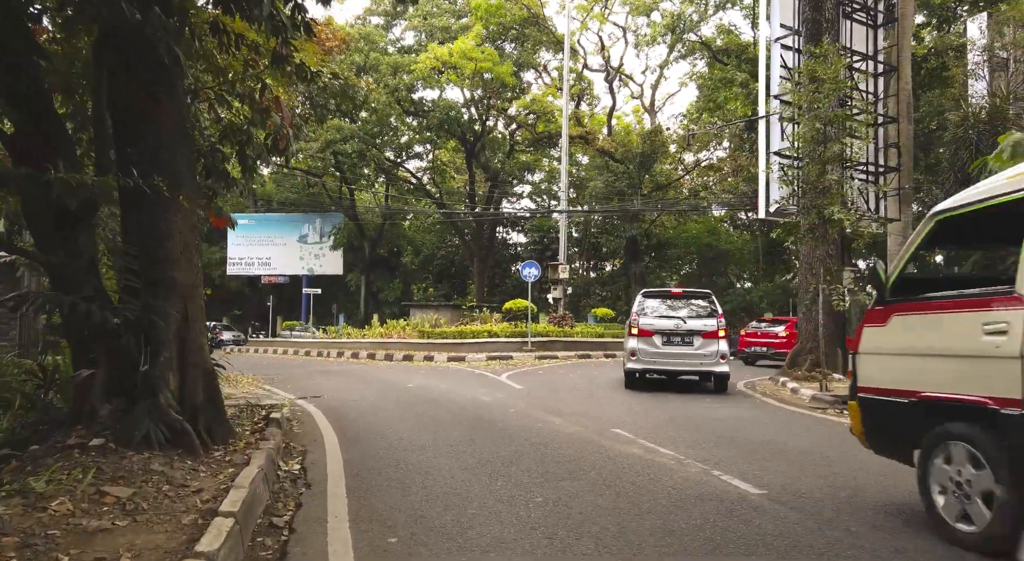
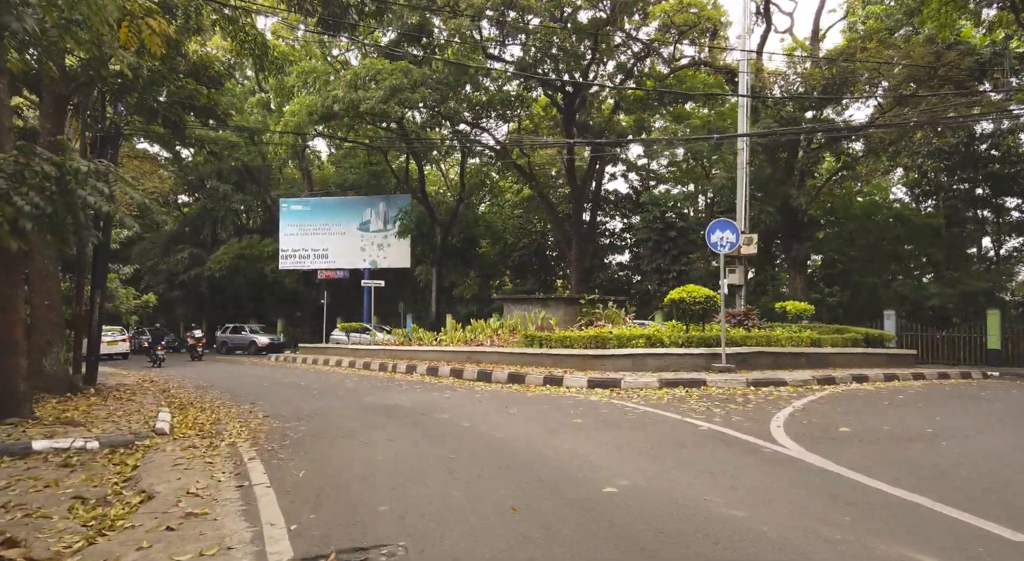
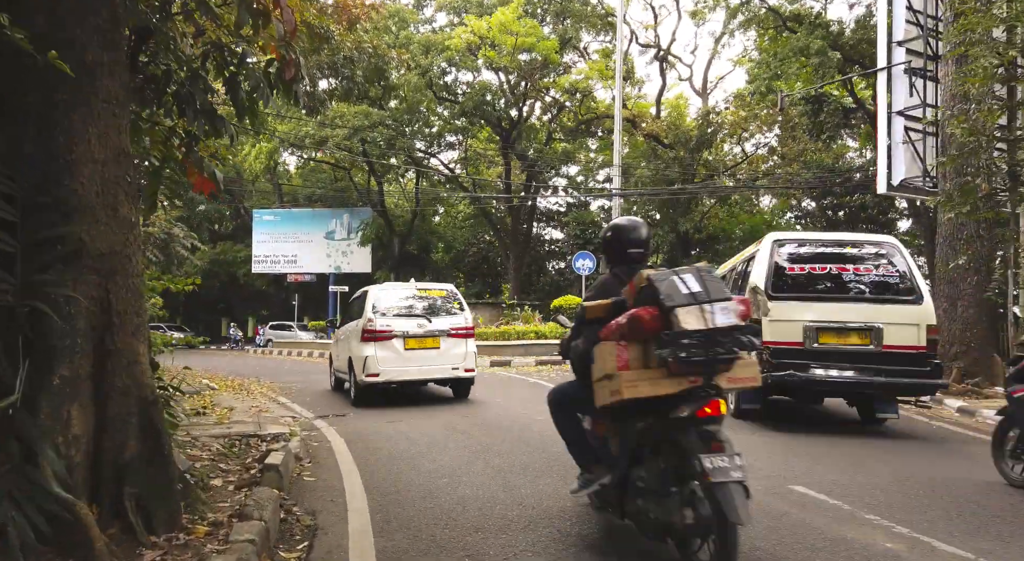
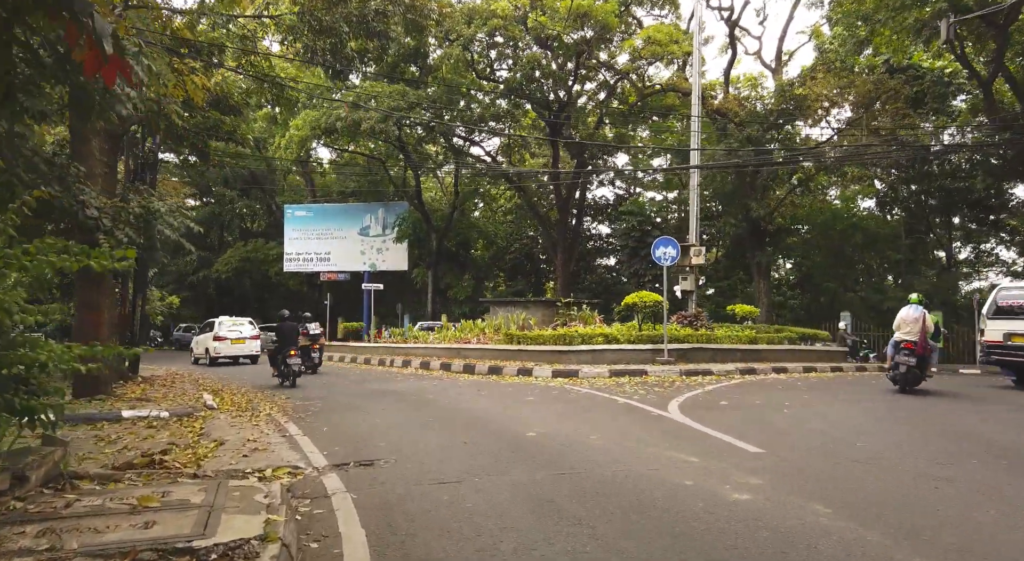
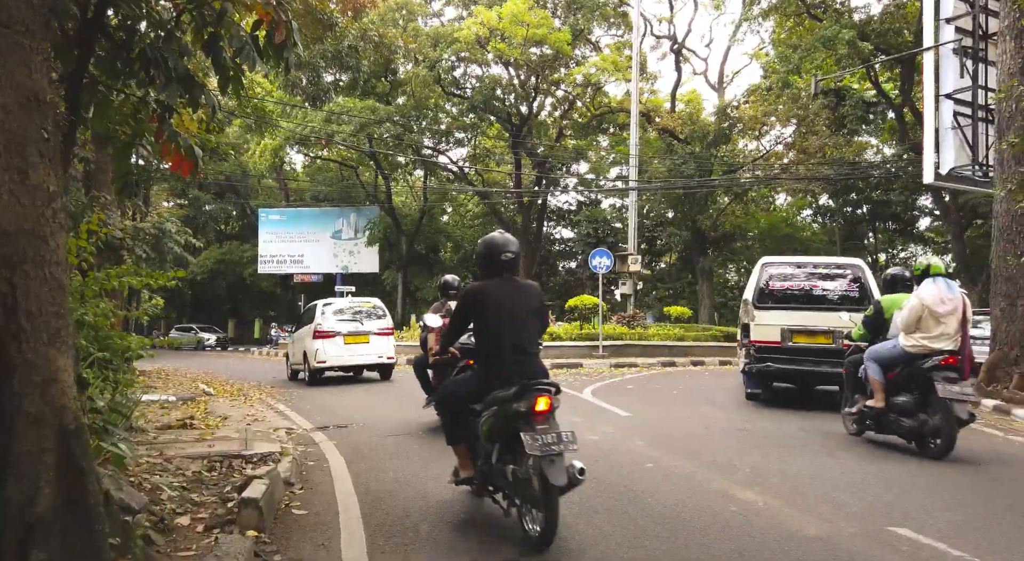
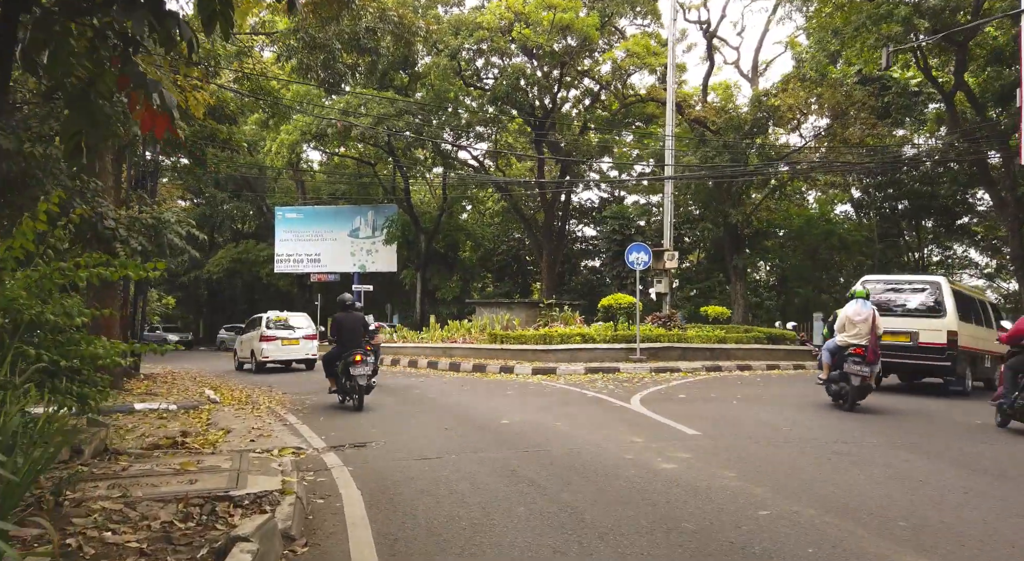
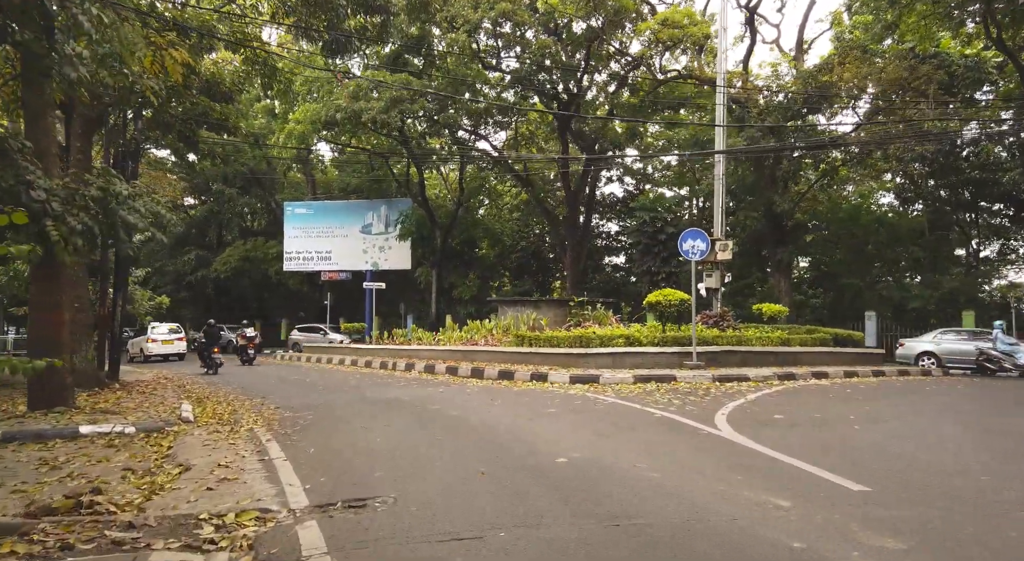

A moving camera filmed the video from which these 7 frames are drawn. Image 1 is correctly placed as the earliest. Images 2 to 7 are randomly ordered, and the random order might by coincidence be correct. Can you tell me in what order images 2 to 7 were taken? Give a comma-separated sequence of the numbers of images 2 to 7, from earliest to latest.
3, 5, 6, 4, 7, 2
